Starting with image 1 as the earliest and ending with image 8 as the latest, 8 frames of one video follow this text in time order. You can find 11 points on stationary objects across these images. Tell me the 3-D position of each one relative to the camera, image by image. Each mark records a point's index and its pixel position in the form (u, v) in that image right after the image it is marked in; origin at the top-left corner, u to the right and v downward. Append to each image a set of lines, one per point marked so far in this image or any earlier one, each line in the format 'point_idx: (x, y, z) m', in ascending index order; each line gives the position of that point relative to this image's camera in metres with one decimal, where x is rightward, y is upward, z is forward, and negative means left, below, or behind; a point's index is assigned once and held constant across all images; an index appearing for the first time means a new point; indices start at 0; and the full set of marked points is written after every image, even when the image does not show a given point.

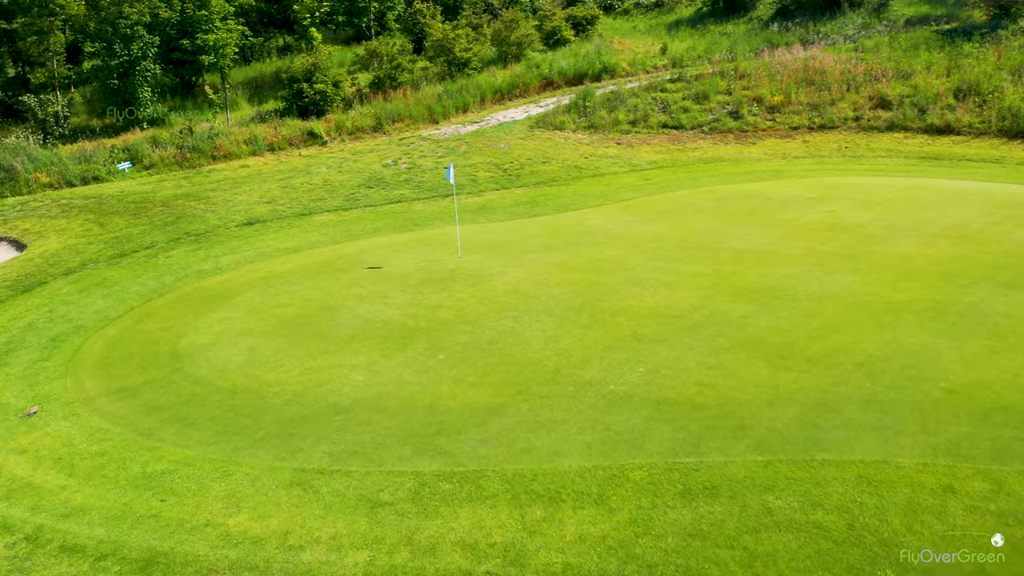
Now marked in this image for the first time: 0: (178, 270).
0: (-6.5, +0.3, +15.9) m
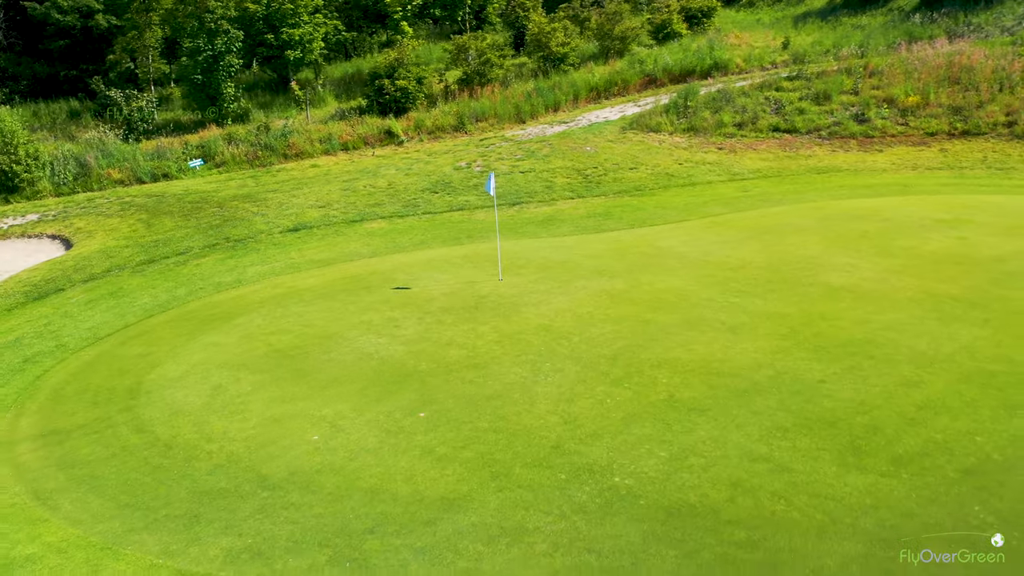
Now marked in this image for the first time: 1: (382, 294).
0: (-5.7, +0.1, +14.7) m
1: (-2.2, -0.1, +13.5) m
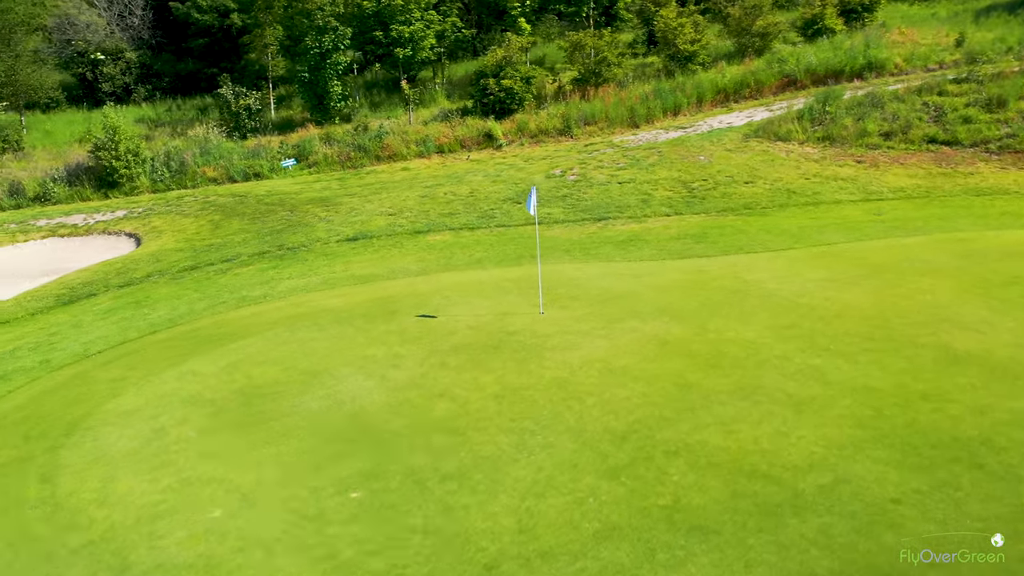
0: (-4.8, -0.1, +13.7) m
1: (-1.6, -0.5, +11.9) m
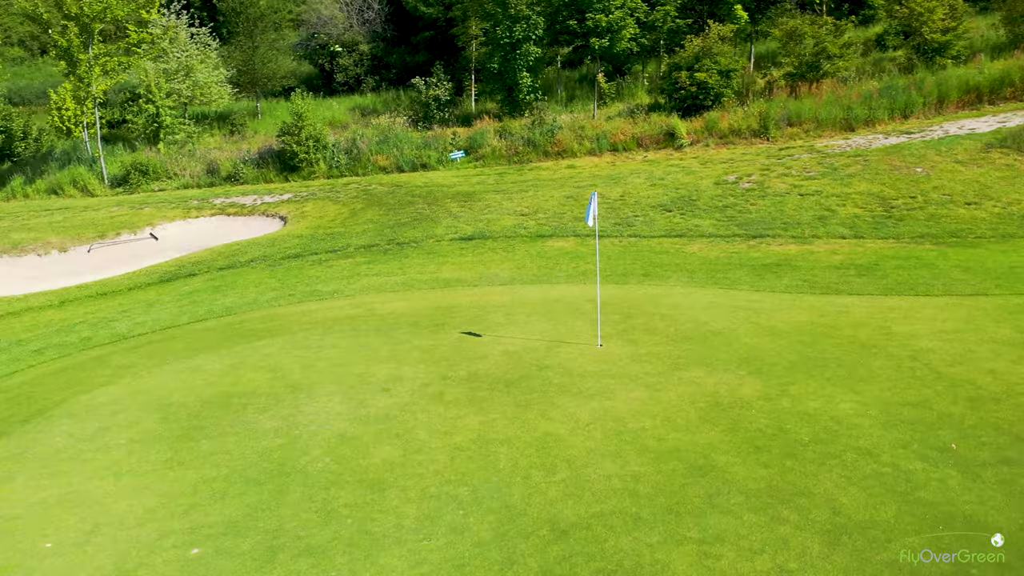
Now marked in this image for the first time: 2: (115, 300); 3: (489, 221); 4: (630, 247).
0: (-3.4, 0.0, +13.1) m
1: (-1.0, -0.7, +10.4) m
2: (-6.2, -0.2, +12.9) m
3: (-0.5, +1.4, +16.8) m
4: (+2.1, +0.7, +14.9) m
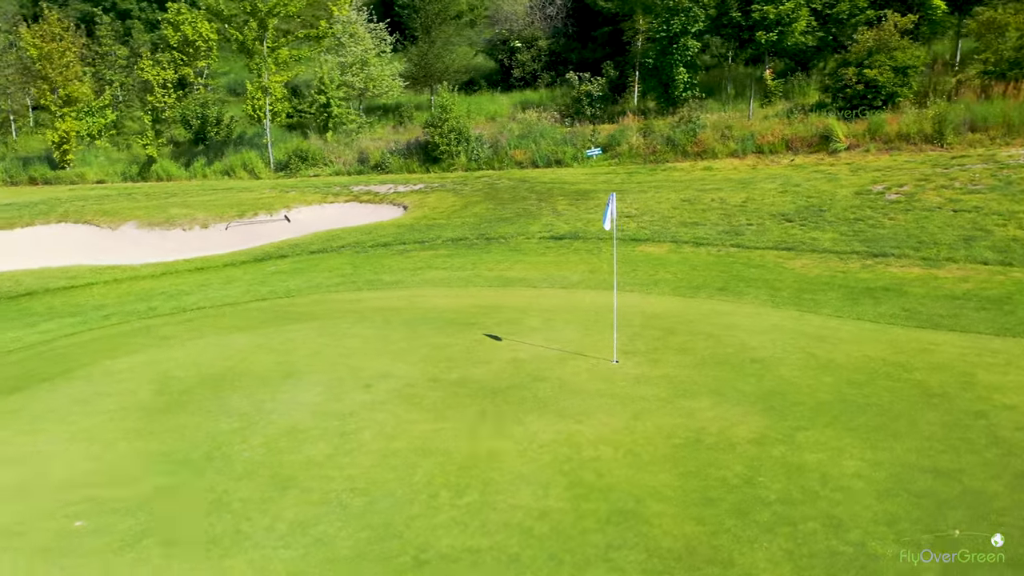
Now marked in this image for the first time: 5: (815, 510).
0: (-2.4, +0.2, +13.2) m
1: (-0.7, -0.6, +10.0) m
2: (-5.1, +0.2, +13.7) m
3: (+1.5, +1.3, +16.1) m
4: (+3.5, +0.5, +13.6) m
5: (+2.2, -1.6, +6.0) m
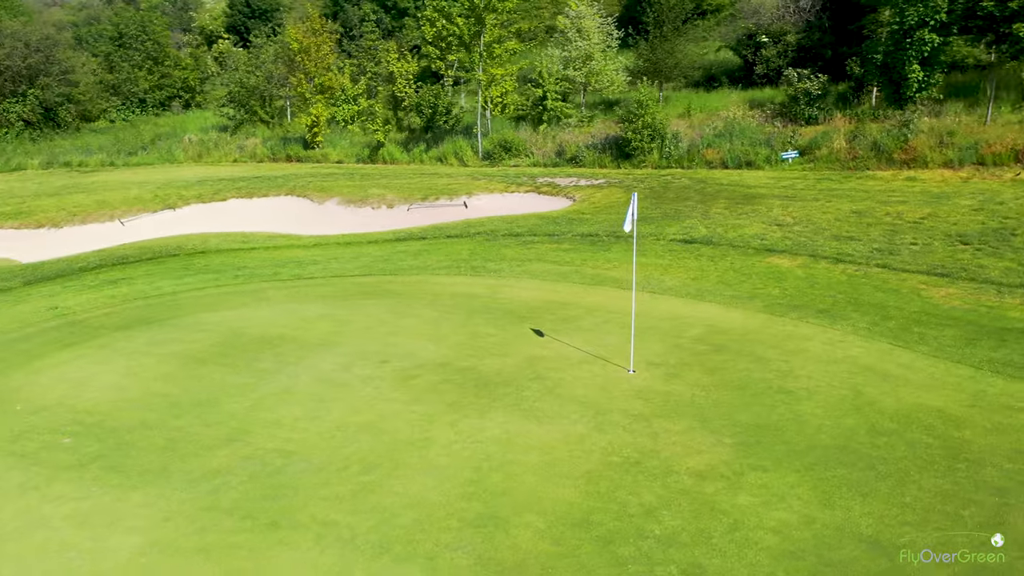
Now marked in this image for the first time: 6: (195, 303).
0: (-0.6, +0.4, +13.6) m
1: (-0.2, -0.5, +10.1) m
2: (-3.1, +0.7, +15.0) m
3: (+4.1, +1.1, +15.0) m
4: (+5.1, +0.1, +12.1) m
5: (+1.2, -1.7, +5.3) m
6: (-4.5, -0.2, +11.5) m
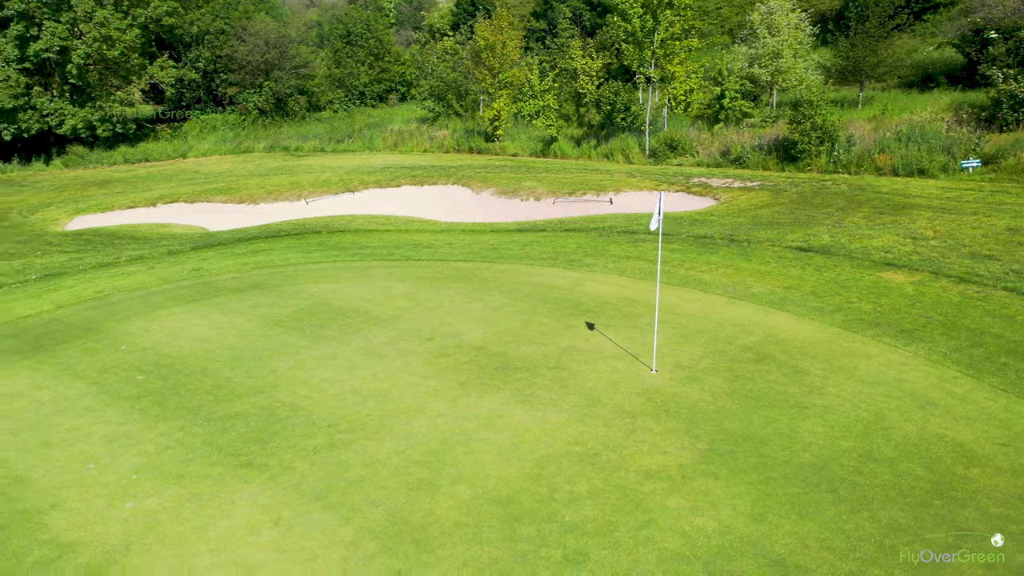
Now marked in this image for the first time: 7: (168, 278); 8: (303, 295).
0: (+1.1, +0.5, +13.9) m
1: (+0.5, -0.4, +10.4) m
2: (-0.9, +1.0, +15.8) m
3: (+6.0, +0.9, +14.0) m
4: (+6.1, -0.2, +10.9) m
5: (+0.5, -1.7, +5.4) m
6: (-3.2, +0.2, +12.9) m
7: (-5.4, +0.2, +13.0) m
8: (-3.0, -0.1, +11.6) m
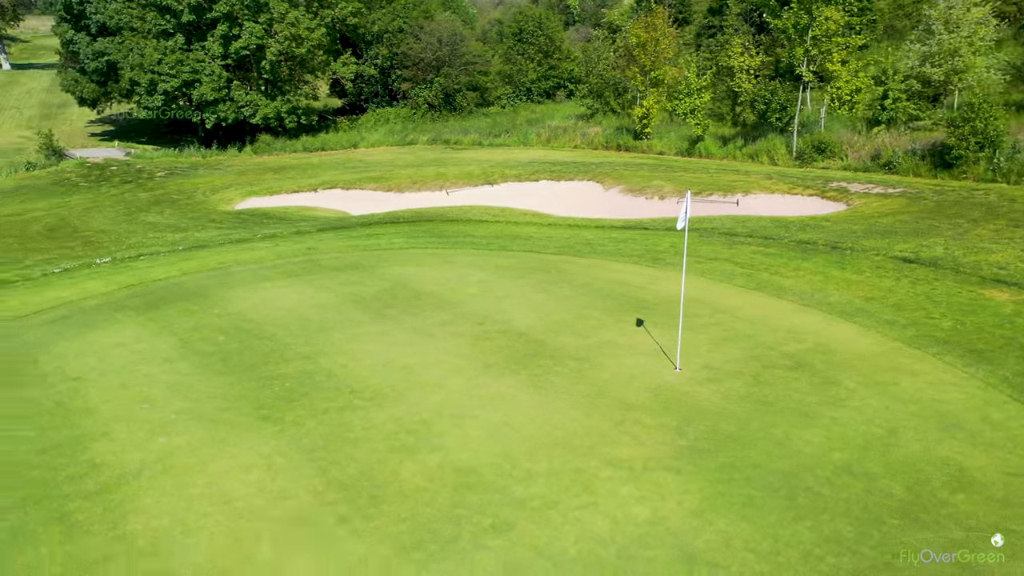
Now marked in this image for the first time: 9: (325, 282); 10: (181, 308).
0: (+2.6, +0.6, +13.9) m
1: (+1.2, -0.3, +10.6) m
2: (+1.1, +1.1, +16.2) m
3: (+7.4, +0.6, +13.0) m
4: (+6.8, -0.4, +9.9) m
5: (0.0, -1.6, +5.8) m
6: (-1.9, +0.5, +13.8) m
7: (-4.0, +0.6, +14.4) m
8: (-1.9, +0.2, +12.6) m
9: (-2.8, +0.1, +12.2) m
10: (-4.4, -0.3, +10.9) m
